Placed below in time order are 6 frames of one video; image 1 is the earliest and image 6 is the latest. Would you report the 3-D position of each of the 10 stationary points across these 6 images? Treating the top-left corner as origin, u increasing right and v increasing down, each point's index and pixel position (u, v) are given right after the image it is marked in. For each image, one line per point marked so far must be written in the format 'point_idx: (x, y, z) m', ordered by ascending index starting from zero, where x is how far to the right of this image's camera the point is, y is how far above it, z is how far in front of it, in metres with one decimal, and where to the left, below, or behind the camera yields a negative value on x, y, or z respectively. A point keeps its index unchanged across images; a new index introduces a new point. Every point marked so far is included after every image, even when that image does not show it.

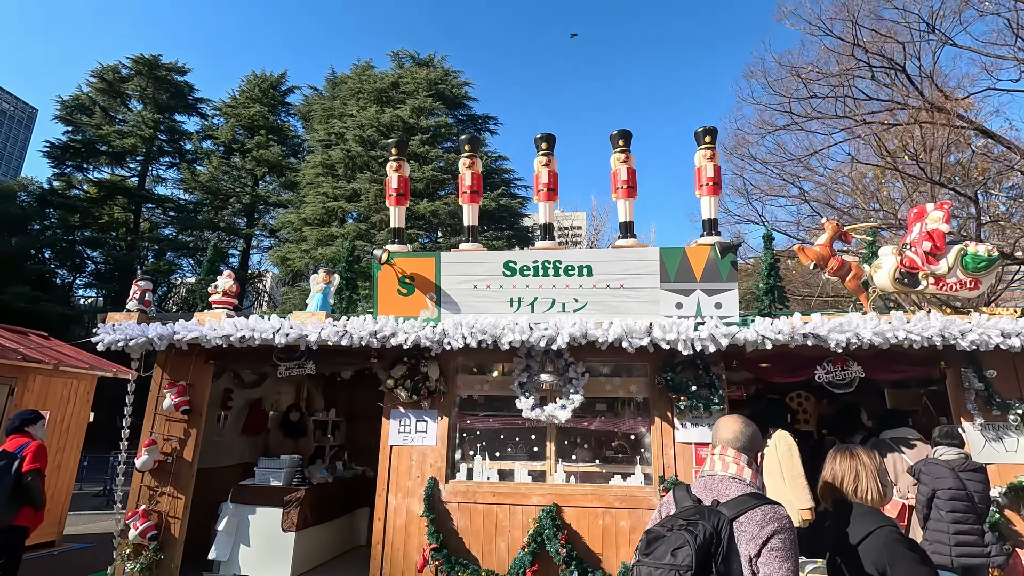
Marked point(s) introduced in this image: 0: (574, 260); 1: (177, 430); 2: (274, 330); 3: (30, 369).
0: (+0.5, +0.2, +4.4) m
1: (-3.0, -1.3, +4.8) m
2: (-2.0, -0.3, +4.5) m
3: (-6.0, -1.0, +6.7) m
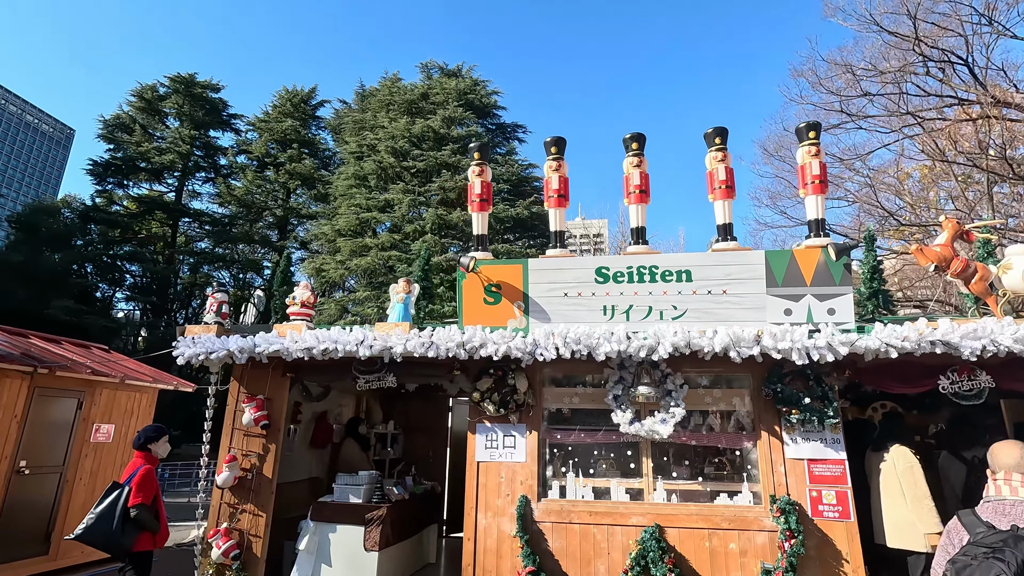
0: (+1.2, +0.2, +4.2) m
1: (-2.2, -1.4, +4.7) m
2: (-1.2, -0.4, +4.3) m
3: (-5.2, -1.2, +6.7) m
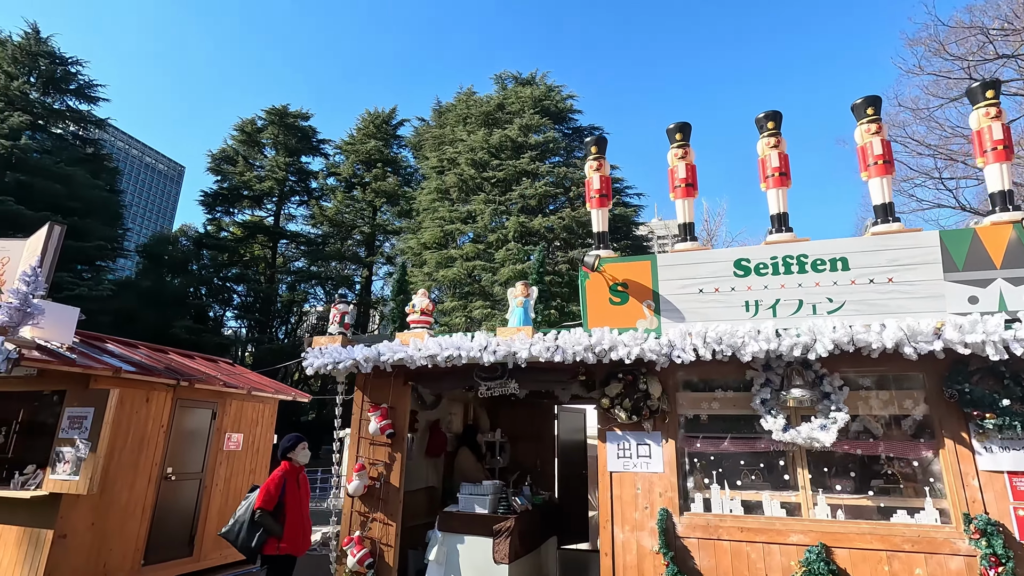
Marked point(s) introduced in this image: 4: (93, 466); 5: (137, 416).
0: (+2.2, +0.2, +3.7) m
1: (-1.1, -1.5, +4.7) m
2: (-0.2, -0.5, +4.2) m
3: (-3.8, -1.4, +7.2) m
4: (-4.0, -1.7, +5.1) m
5: (-4.1, -1.4, +5.9) m
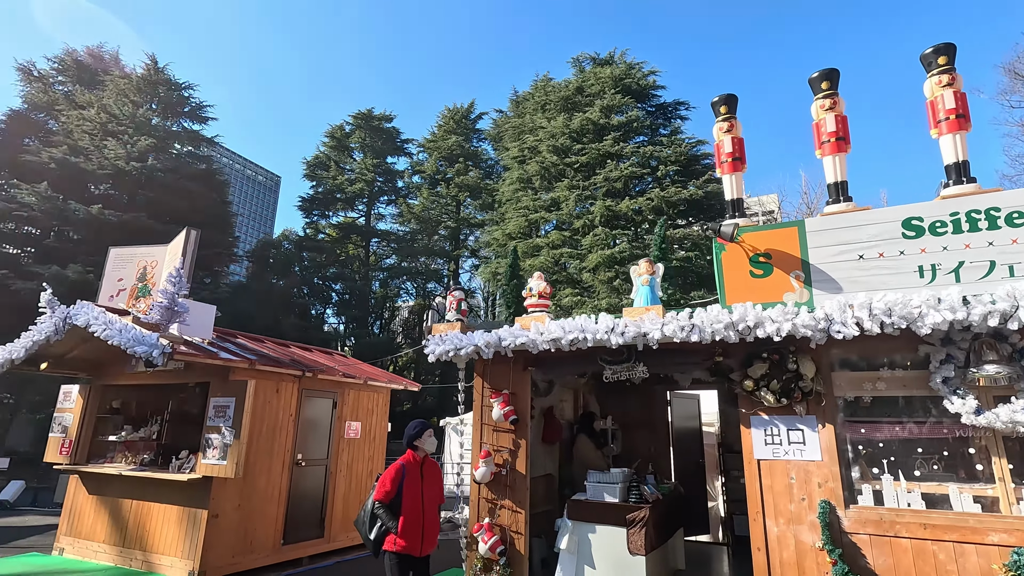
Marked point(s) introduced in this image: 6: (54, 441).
0: (+3.0, +0.5, +3.2) m
1: (-0.1, -1.3, +4.6) m
2: (+0.7, -0.3, +4.0) m
3: (-2.3, -1.3, +7.5) m
4: (-2.8, -1.7, +5.4) m
5: (-2.8, -1.4, +6.3) m
6: (-5.9, -2.0, +6.9) m
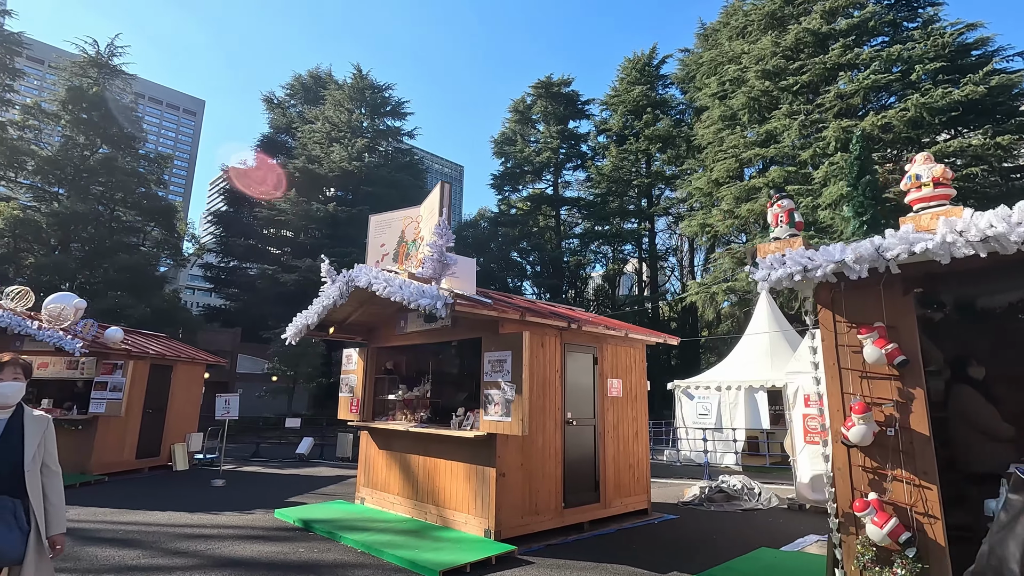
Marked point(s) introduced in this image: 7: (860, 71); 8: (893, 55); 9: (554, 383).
0: (+4.6, +1.3, +0.9) m
1: (+2.4, -0.6, +3.4) m
2: (+2.8, +0.4, +2.5) m
3: (+1.2, -0.6, +6.8) m
4: (+0.1, -1.1, +5.1) m
5: (+0.3, -0.8, +5.8) m
6: (-2.4, -1.6, +7.5) m
7: (+12.8, +7.9, +19.7) m
8: (+13.2, +8.1, +18.7) m
9: (+0.5, -1.1, +6.0) m
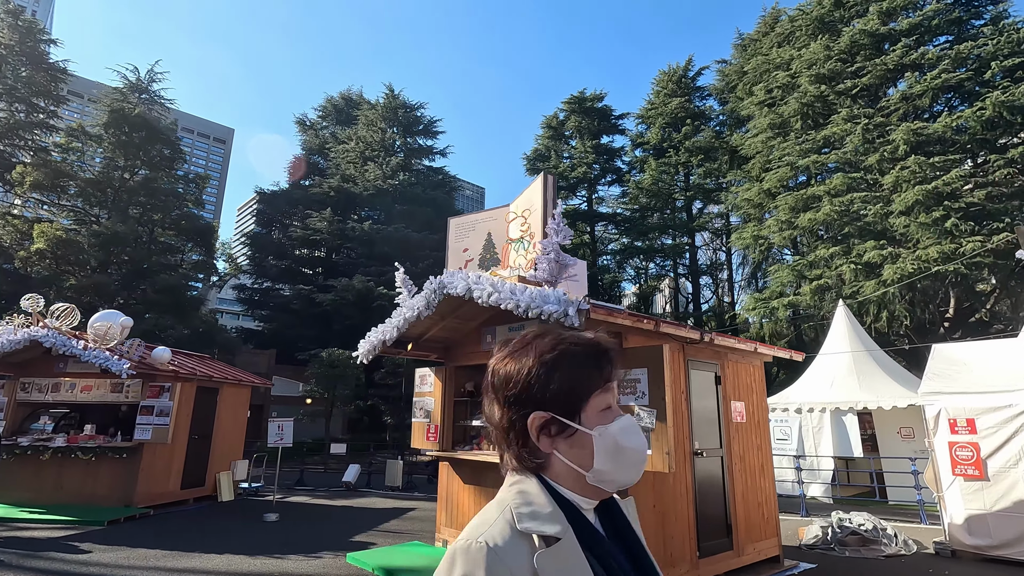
0: (+5.5, +1.5, -0.1) m
1: (+3.4, -0.6, +2.4) m
2: (+3.8, +0.5, +1.5) m
3: (+2.3, -0.7, +5.8) m
4: (+1.2, -1.1, +4.1) m
5: (+1.4, -0.8, +4.9) m
6: (-1.2, -1.7, +6.7) m
7: (+14.3, +7.5, +18.6) m
8: (+14.8, +7.7, +17.6) m
9: (+1.6, -1.1, +5.1) m
